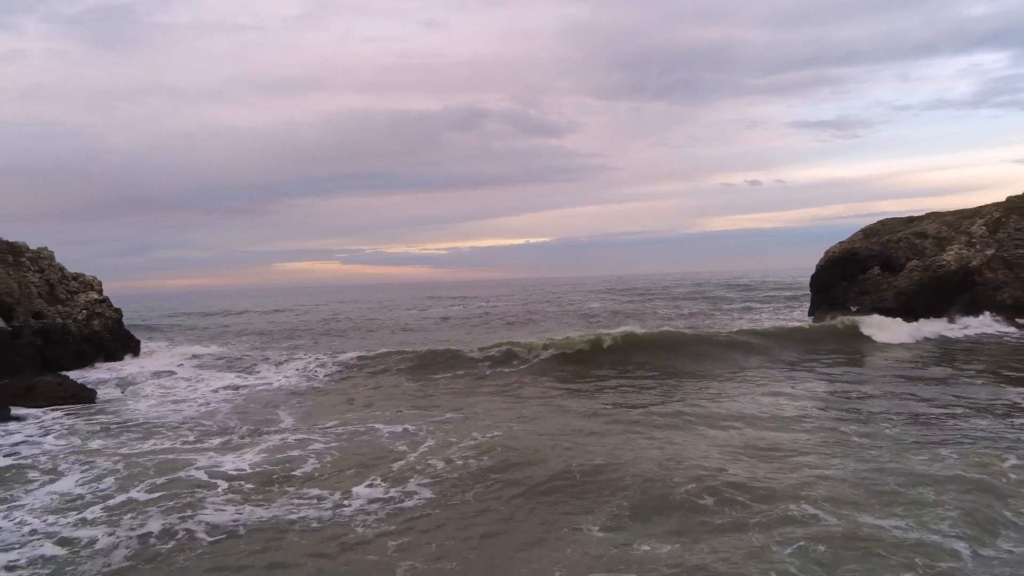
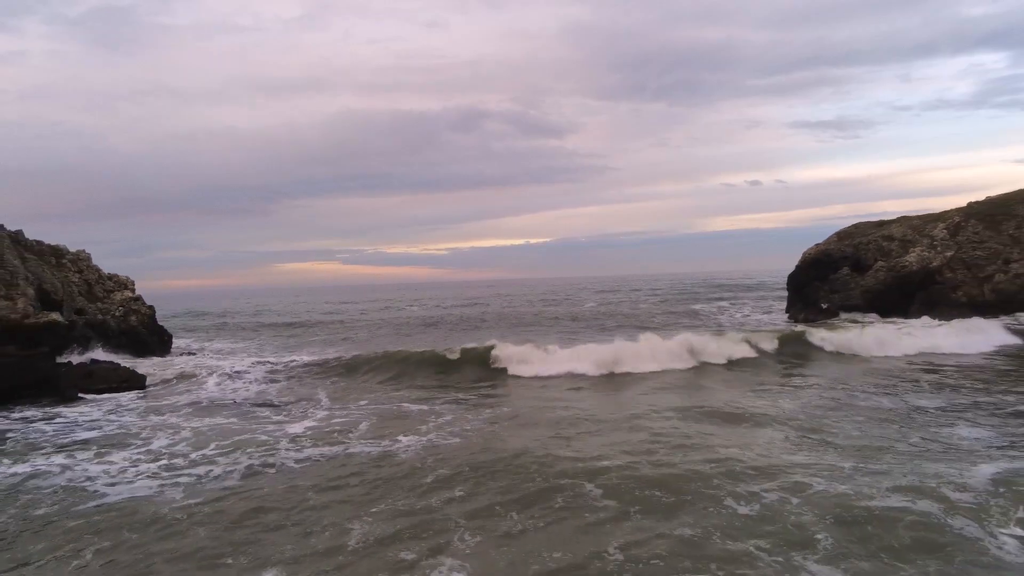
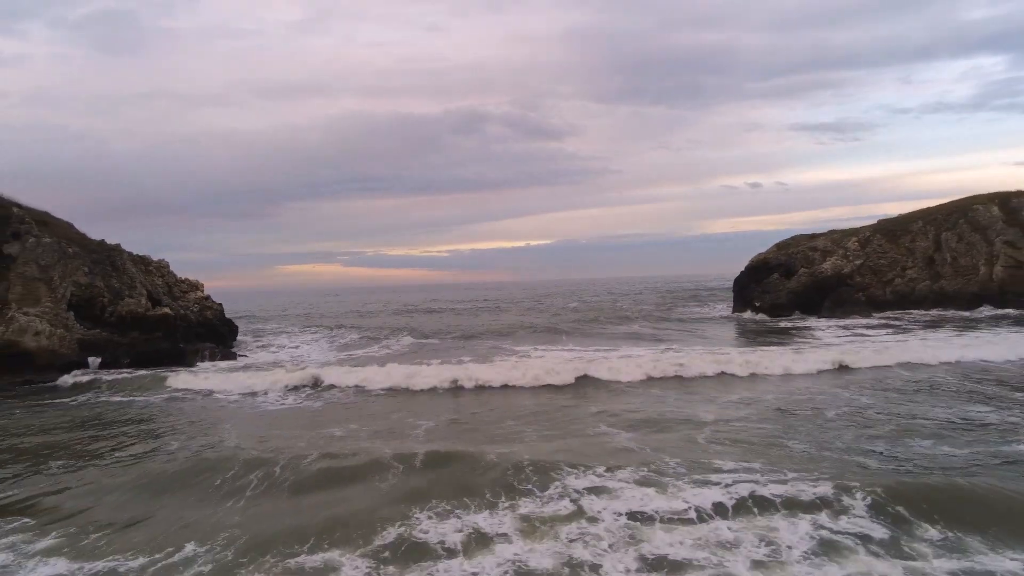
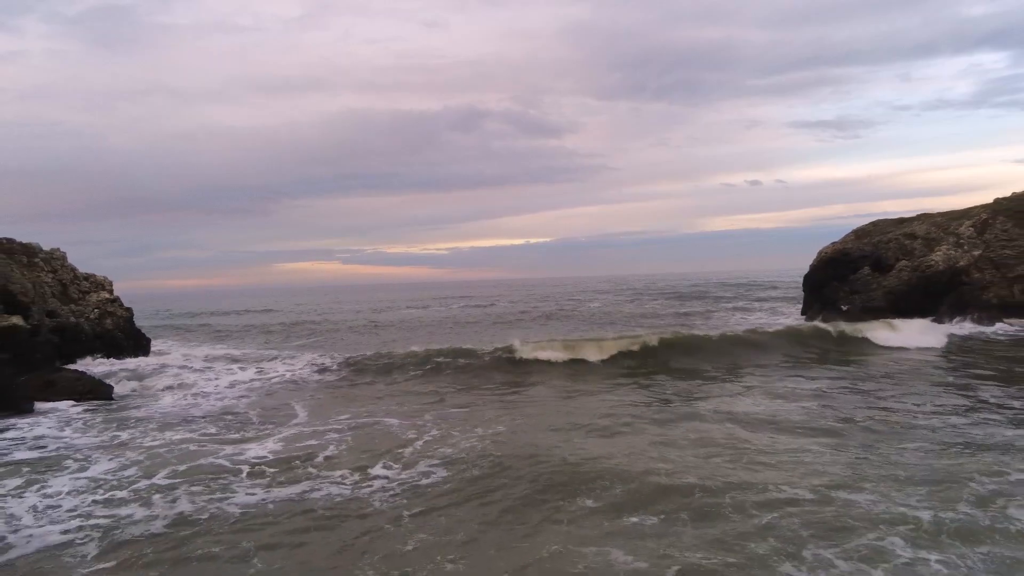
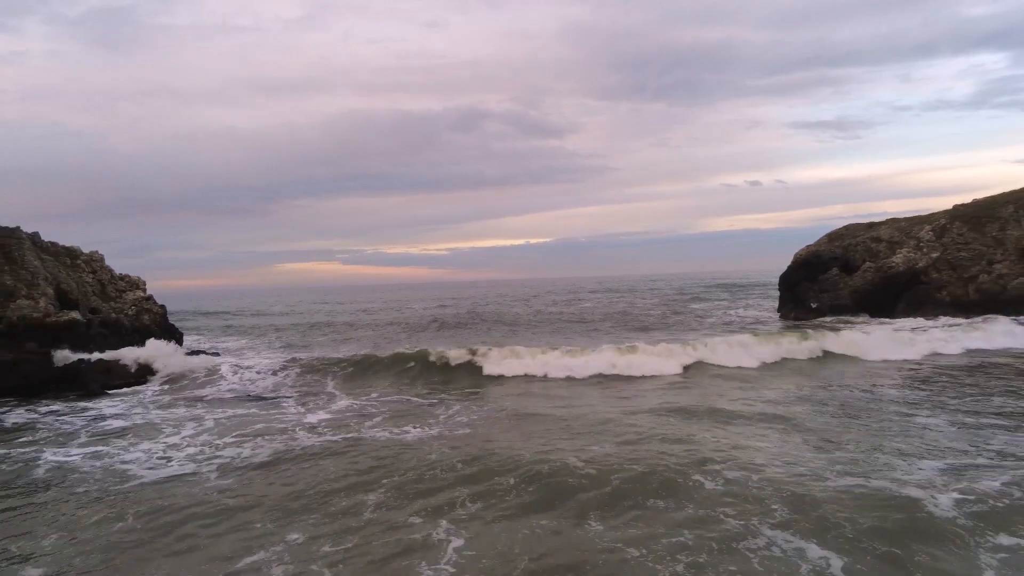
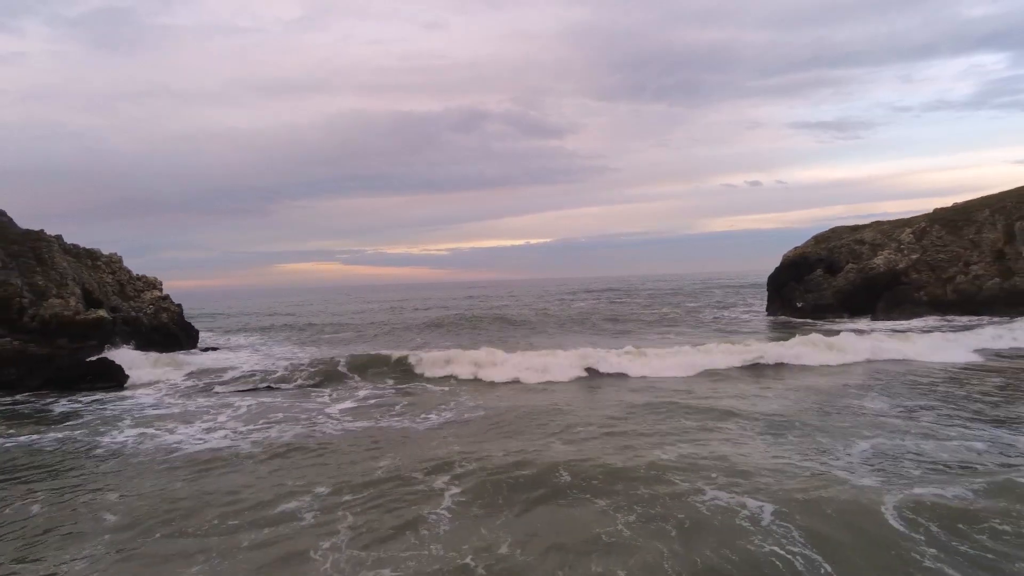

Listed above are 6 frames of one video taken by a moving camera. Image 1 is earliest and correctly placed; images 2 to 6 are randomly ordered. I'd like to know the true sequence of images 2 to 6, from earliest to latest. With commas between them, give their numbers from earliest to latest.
4, 2, 5, 6, 3
